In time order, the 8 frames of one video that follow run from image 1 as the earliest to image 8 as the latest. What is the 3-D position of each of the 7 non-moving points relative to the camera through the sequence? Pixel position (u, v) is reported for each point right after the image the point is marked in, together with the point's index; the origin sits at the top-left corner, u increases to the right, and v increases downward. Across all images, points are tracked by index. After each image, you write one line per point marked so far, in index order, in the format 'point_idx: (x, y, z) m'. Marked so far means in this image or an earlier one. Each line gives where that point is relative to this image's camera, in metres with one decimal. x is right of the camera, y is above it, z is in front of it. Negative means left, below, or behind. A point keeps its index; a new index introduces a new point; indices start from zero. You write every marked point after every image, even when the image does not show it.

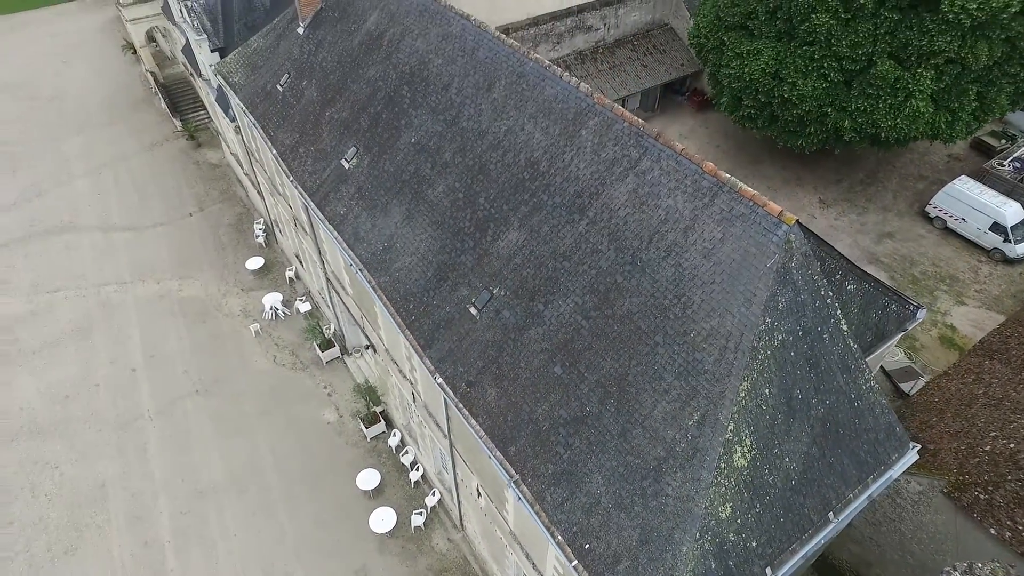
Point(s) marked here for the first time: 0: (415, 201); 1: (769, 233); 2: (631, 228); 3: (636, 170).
0: (-2.2, +2.0, +15.2) m
1: (+4.0, +0.9, +10.2) m
2: (+2.1, +1.1, +11.6) m
3: (+2.3, +2.2, +11.8) m
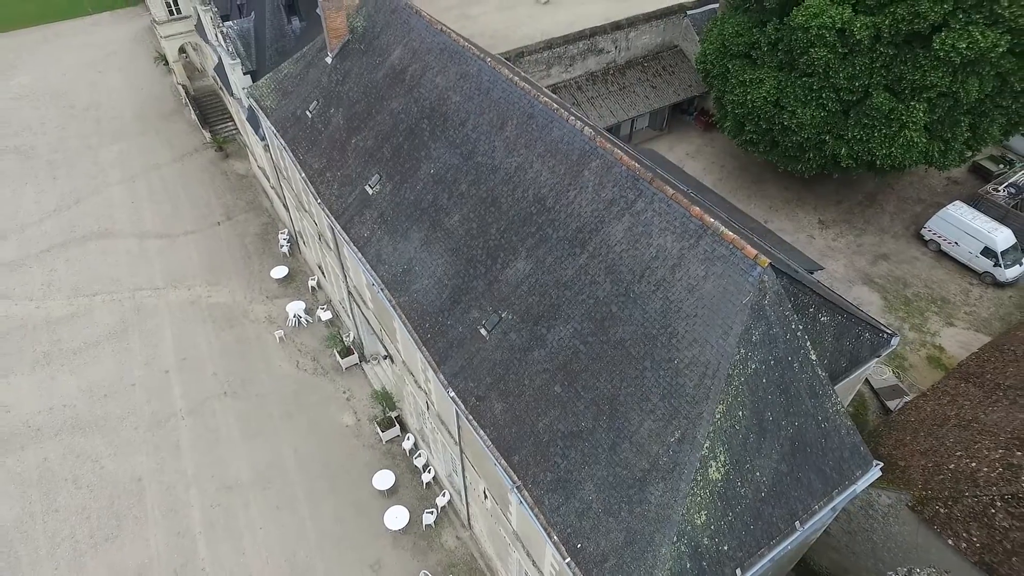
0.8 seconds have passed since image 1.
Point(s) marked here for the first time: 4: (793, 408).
0: (-2.0, +1.5, +16.6) m
1: (+4.1, +0.3, +11.5) m
2: (+2.3, +0.5, +13.0) m
3: (+2.4, +1.6, +13.2) m
4: (+5.2, -2.2, +12.0) m
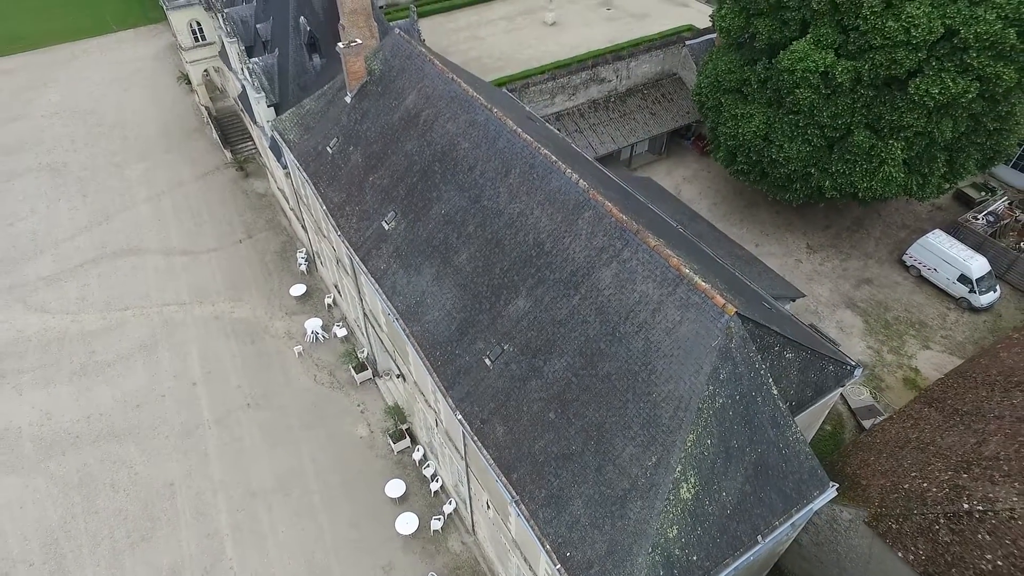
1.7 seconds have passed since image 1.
0: (-1.9, +0.7, +18.5) m
1: (+4.2, -0.6, +13.3) m
2: (+2.3, -0.4, +14.8) m
3: (+2.5, +0.7, +15.0) m
4: (+5.2, -3.2, +13.8) m
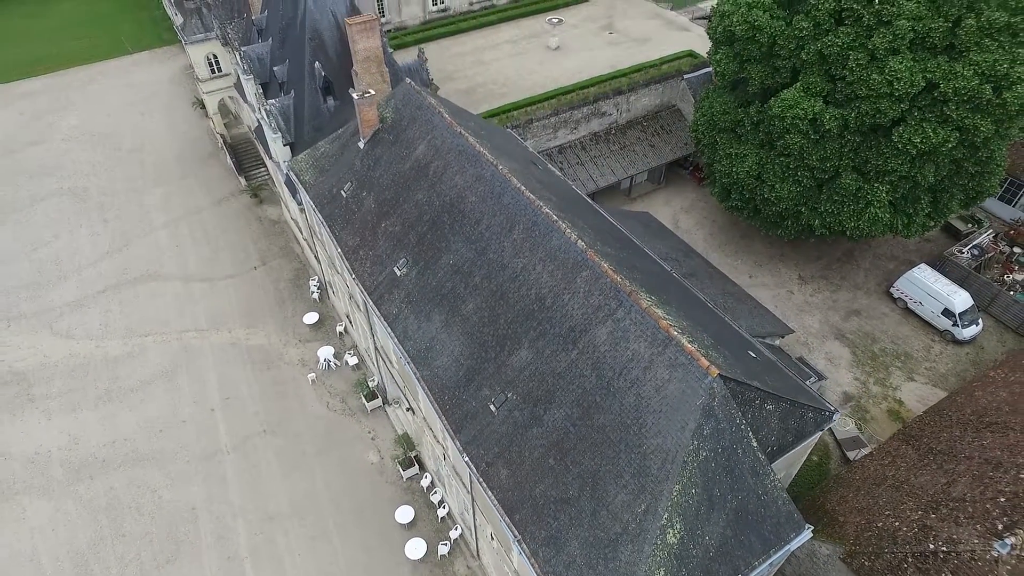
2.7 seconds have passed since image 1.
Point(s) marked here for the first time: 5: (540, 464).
0: (-1.8, -0.8, +19.9) m
1: (+4.2, -2.1, +14.7) m
2: (+2.4, -1.8, +16.2) m
3: (+2.6, -0.7, +16.4) m
4: (+5.3, -4.6, +15.2) m
5: (+0.7, -4.5, +16.6) m
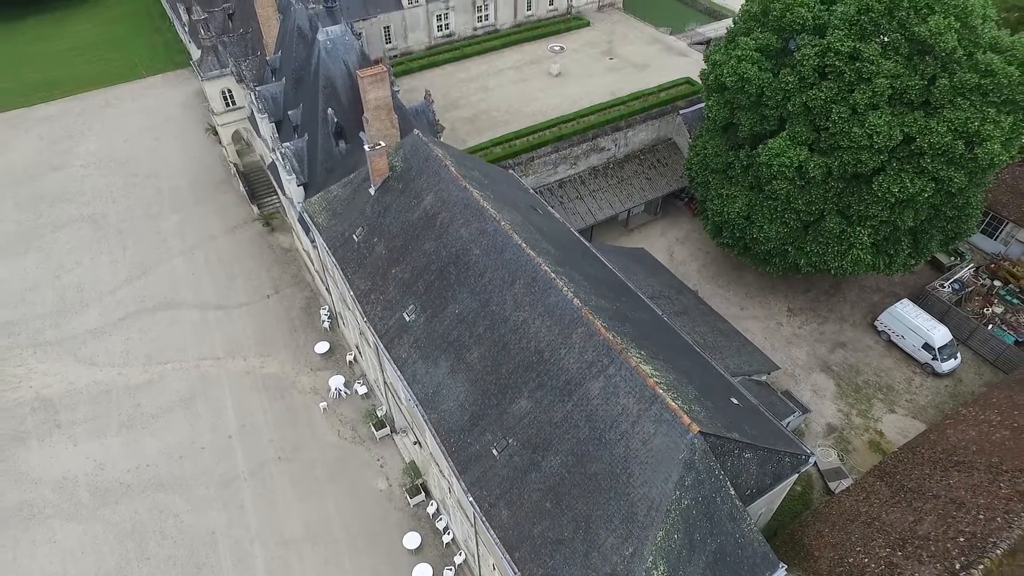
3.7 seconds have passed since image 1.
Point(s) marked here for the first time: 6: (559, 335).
0: (-1.8, -2.4, +21.5) m
1: (+4.2, -3.7, +16.3) m
2: (+2.4, -3.5, +17.8) m
3: (+2.6, -2.4, +18.0) m
4: (+5.3, -6.2, +16.7) m
5: (+0.7, -6.1, +18.1) m
6: (+1.4, -1.4, +19.3) m
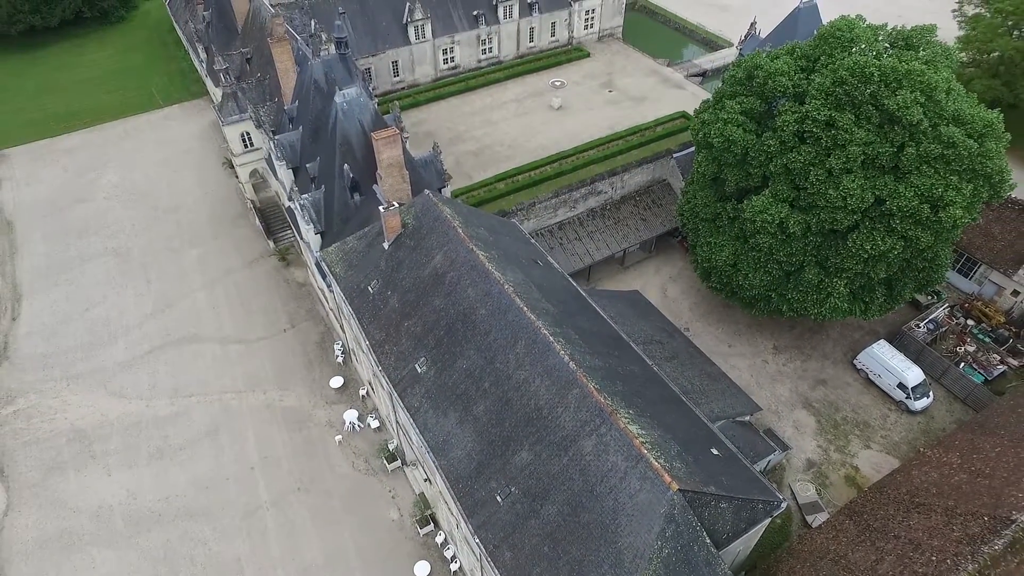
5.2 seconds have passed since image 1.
0: (-1.7, -4.5, +23.8) m
1: (+4.3, -5.9, +18.6) m
2: (+2.5, -5.6, +20.1) m
3: (+2.6, -4.5, +20.3) m
4: (+5.3, -8.4, +19.0) m
5: (+0.8, -8.3, +20.4) m
6: (+1.5, -3.6, +21.6) m
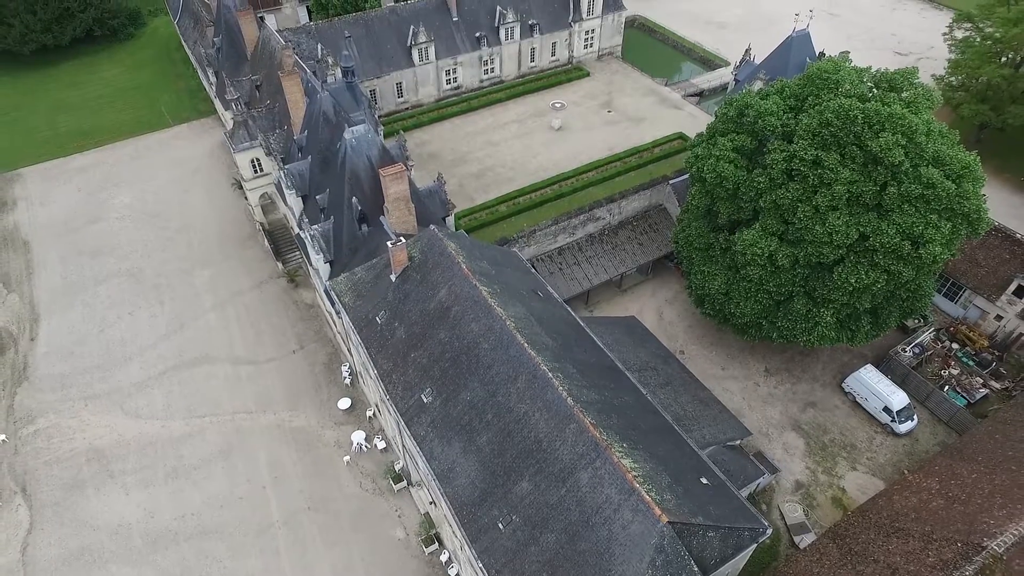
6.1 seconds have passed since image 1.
0: (-1.7, -5.9, +25.2) m
1: (+4.3, -7.3, +20.0) m
2: (+2.5, -7.0, +21.5) m
3: (+2.7, -5.9, +21.7) m
4: (+5.4, -9.8, +20.4) m
5: (+0.8, -9.7, +21.9) m
6: (+1.5, -5.0, +23.0) m
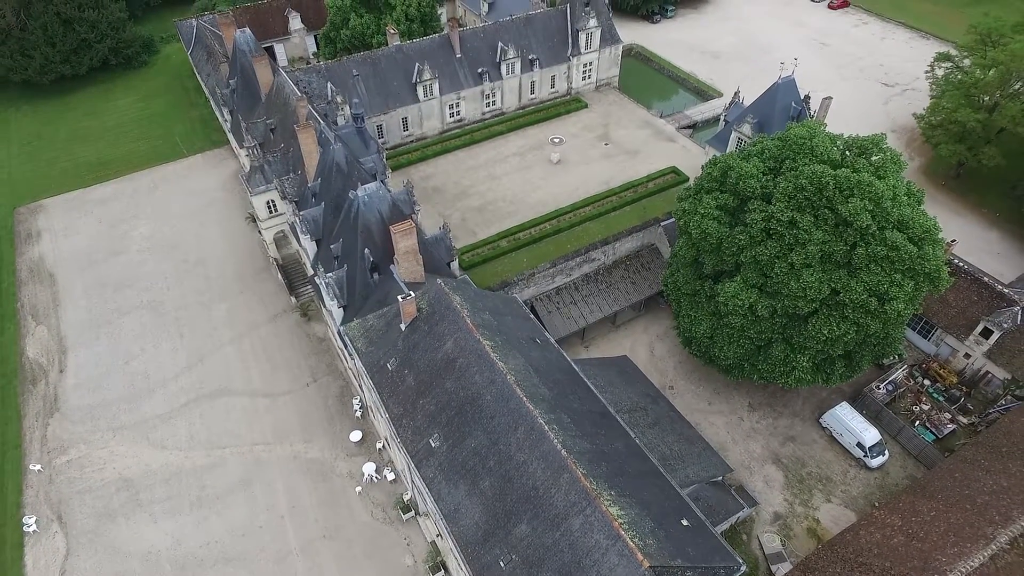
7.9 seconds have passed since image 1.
0: (-1.7, -8.5, +27.9) m
1: (+4.3, -9.8, +22.7) m
2: (+2.5, -9.6, +24.2) m
3: (+2.7, -8.5, +24.4) m
4: (+5.3, -12.3, +23.1) m
5: (+0.8, -12.2, +24.6) m
6: (+1.5, -7.5, +25.7) m
